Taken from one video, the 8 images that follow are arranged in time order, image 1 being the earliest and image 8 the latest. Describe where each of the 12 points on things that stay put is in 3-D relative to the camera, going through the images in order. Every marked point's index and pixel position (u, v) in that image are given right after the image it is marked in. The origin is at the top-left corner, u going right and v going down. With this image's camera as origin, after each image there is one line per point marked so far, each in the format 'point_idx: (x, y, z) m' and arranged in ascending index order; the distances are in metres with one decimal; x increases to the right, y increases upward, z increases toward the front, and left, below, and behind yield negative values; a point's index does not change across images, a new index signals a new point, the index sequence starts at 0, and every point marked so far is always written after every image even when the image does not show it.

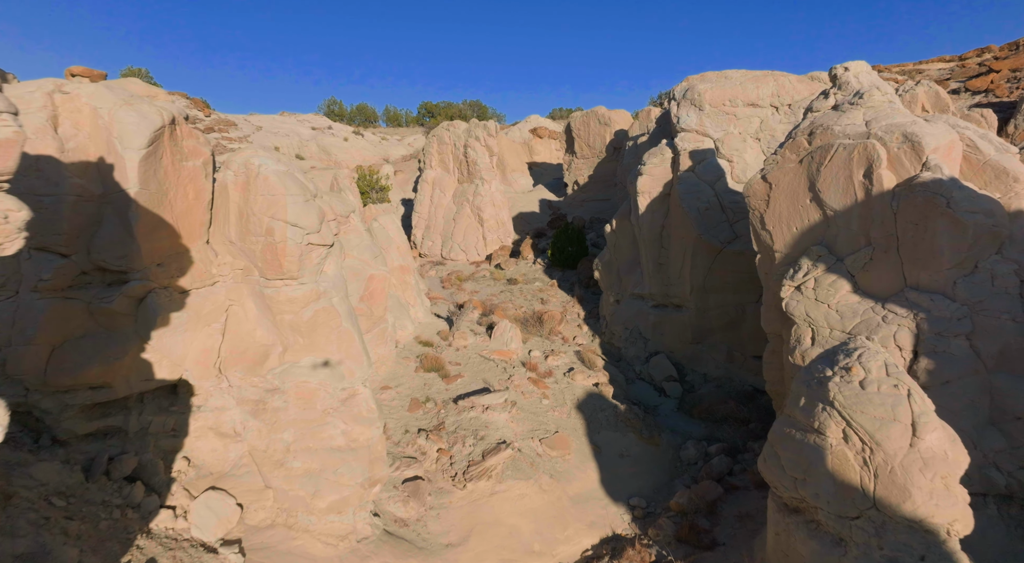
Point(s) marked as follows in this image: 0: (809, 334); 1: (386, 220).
0: (+3.8, -0.7, +7.5) m
1: (-2.7, +1.3, +12.7) m
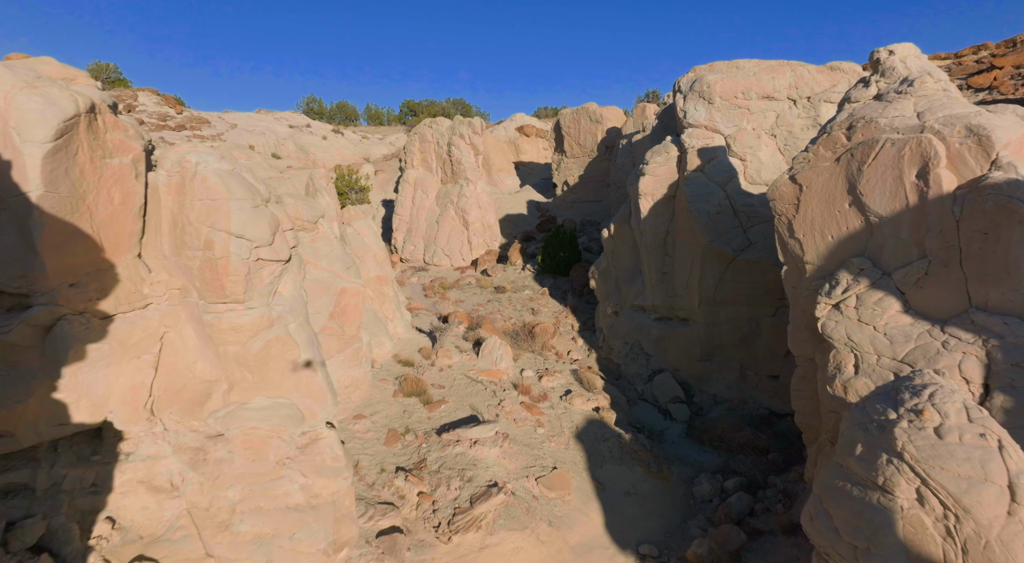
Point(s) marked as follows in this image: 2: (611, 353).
0: (+3.7, -0.9, +6.4) m
1: (-2.9, +1.1, +11.4) m
2: (+2.1, -1.5, +12.2) m
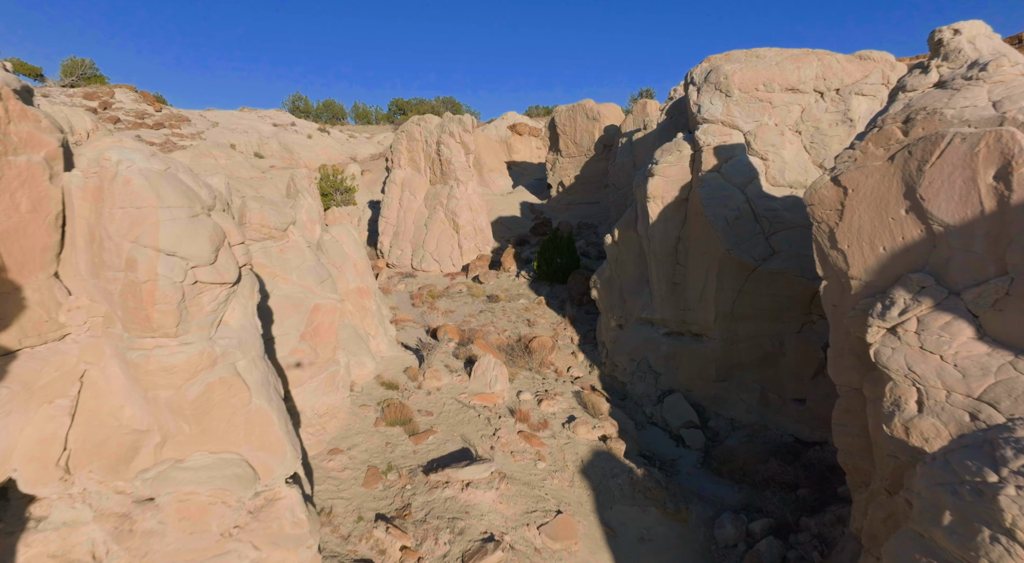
0: (+3.7, -1.1, +5.4) m
1: (-3.0, +0.8, +10.3) m
2: (+2.0, -1.7, +11.2) m
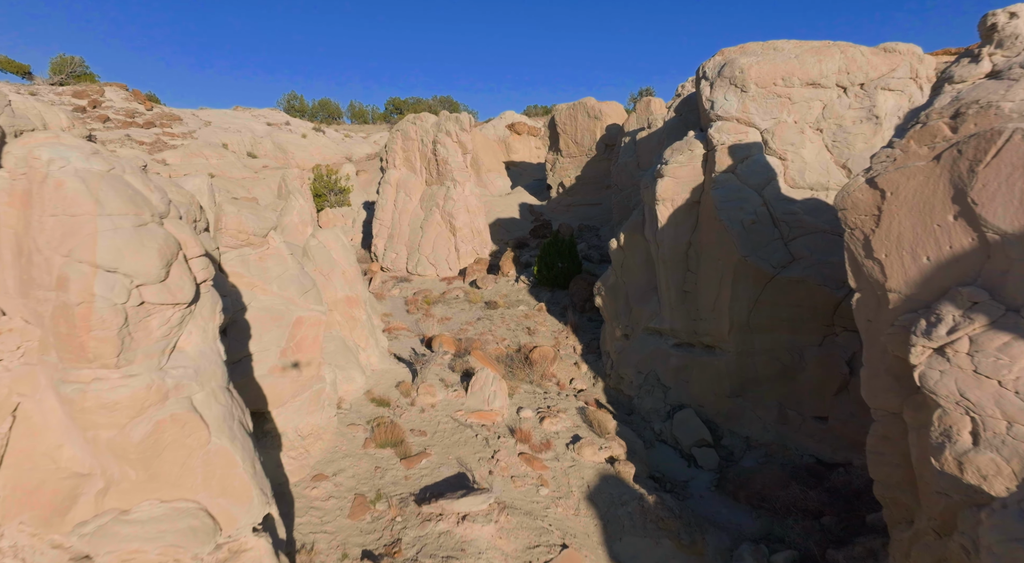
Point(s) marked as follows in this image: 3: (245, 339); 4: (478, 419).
0: (+3.7, -1.2, +4.8) m
1: (-3.0, +0.7, +9.7) m
2: (+2.0, -1.8, +10.6) m
3: (-3.1, -0.7, +6.8) m
4: (-0.5, -2.0, +8.5) m
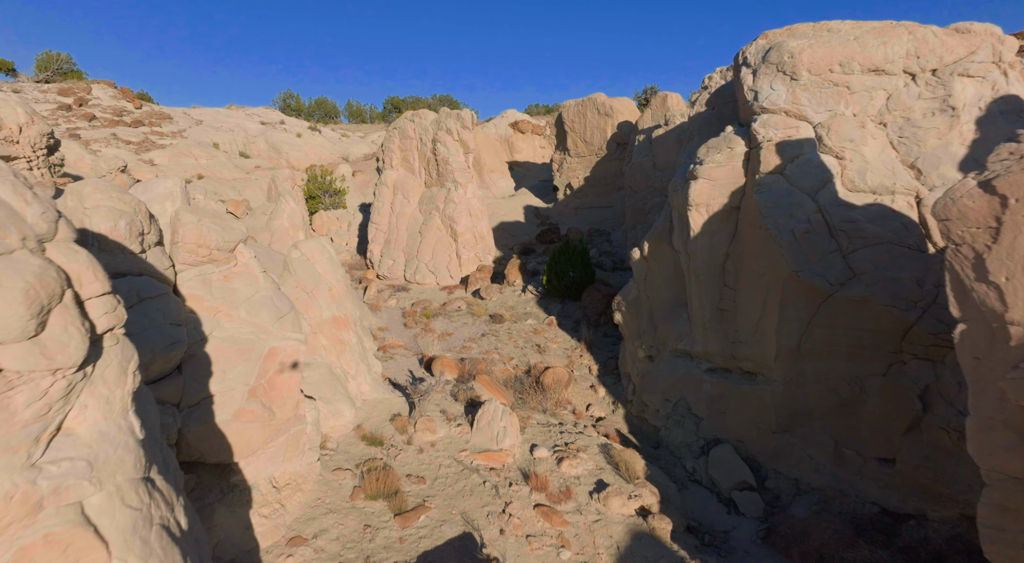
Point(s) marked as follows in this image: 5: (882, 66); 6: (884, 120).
0: (+3.9, -1.4, +3.6) m
1: (-2.9, +0.5, +8.4) m
2: (+2.1, -2.1, +9.3) m
3: (-3.0, -0.9, +5.6) m
4: (-0.3, -2.2, +7.3) m
5: (+4.6, +2.7, +7.3) m
6: (+4.7, +2.0, +7.3) m
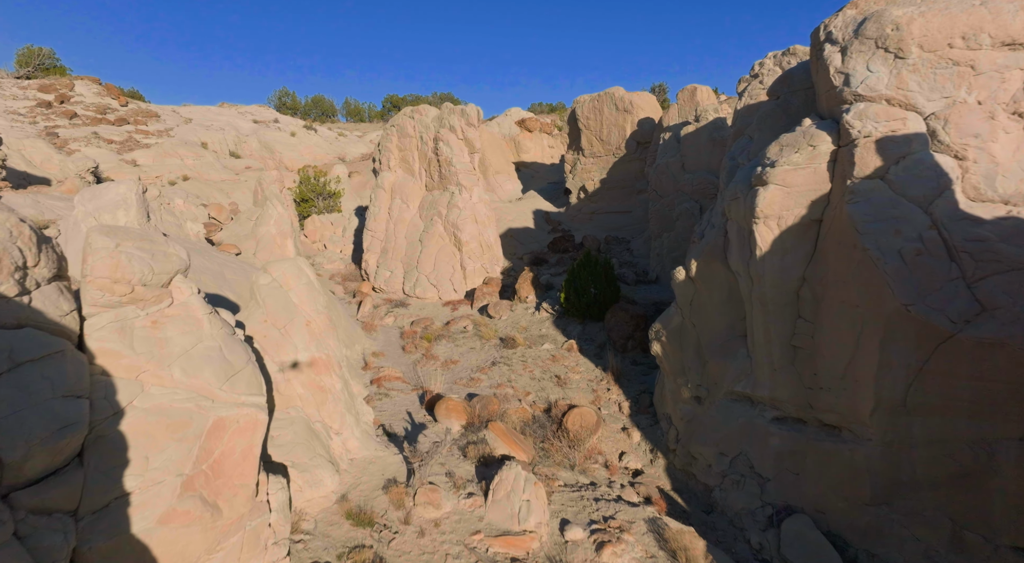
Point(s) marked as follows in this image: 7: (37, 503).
0: (+4.2, -1.8, +1.9) m
1: (-2.6, +0.1, +6.8) m
2: (+2.4, -2.4, +7.7) m
3: (-2.7, -1.3, +4.0) m
4: (-0.1, -2.6, +5.6) m
5: (+4.9, +2.3, +5.7) m
6: (+4.9, +1.7, +5.7) m
7: (-2.9, -1.4, +3.6) m
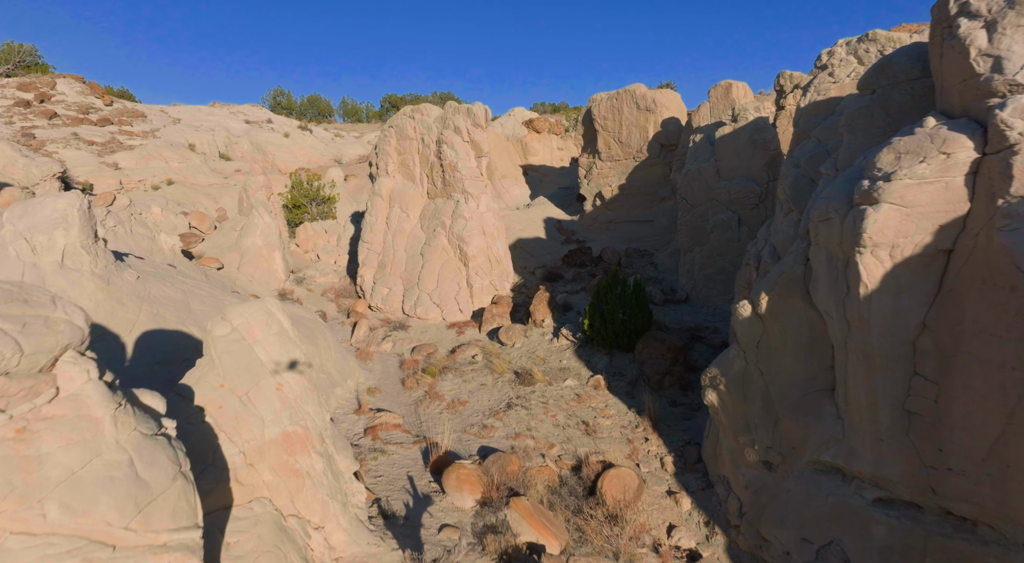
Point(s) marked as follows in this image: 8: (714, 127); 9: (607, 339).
0: (+4.5, -2.2, +0.4) m
1: (-2.3, -0.3, +5.3) m
2: (+2.7, -2.8, +6.2) m
3: (-2.4, -1.7, +2.4) m
4: (+0.2, -3.0, +4.1) m
5: (+5.2, +1.9, +4.1) m
6: (+5.2, +1.3, +4.2) m
7: (-2.6, -1.8, +2.1) m
8: (+4.3, +3.3, +12.4) m
9: (+1.6, -1.0, +10.2) m
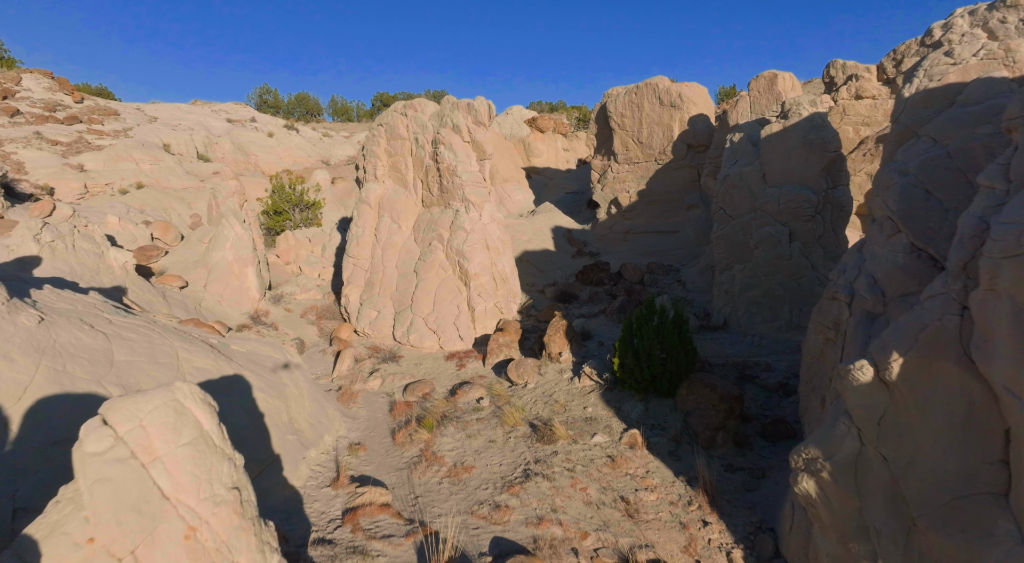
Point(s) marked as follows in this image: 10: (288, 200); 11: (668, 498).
0: (+4.8, -2.6, -1.4) m
1: (-2.1, -0.7, +3.4) m
2: (+2.9, -3.3, +4.4) m
3: (-2.1, -2.1, +0.6) m
4: (+0.5, -3.4, +2.3) m
5: (+5.4, +1.5, +2.4) m
6: (+5.5, +0.9, +2.4) m
7: (-2.3, -2.2, +0.2) m
8: (+4.4, +2.9, +10.6) m
9: (+1.9, -1.4, +8.4) m
10: (-6.9, +2.5, +17.8) m
11: (+1.8, -2.5, +6.7) m
